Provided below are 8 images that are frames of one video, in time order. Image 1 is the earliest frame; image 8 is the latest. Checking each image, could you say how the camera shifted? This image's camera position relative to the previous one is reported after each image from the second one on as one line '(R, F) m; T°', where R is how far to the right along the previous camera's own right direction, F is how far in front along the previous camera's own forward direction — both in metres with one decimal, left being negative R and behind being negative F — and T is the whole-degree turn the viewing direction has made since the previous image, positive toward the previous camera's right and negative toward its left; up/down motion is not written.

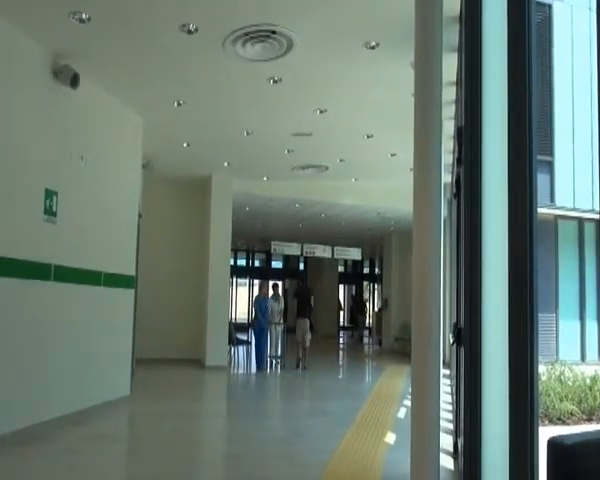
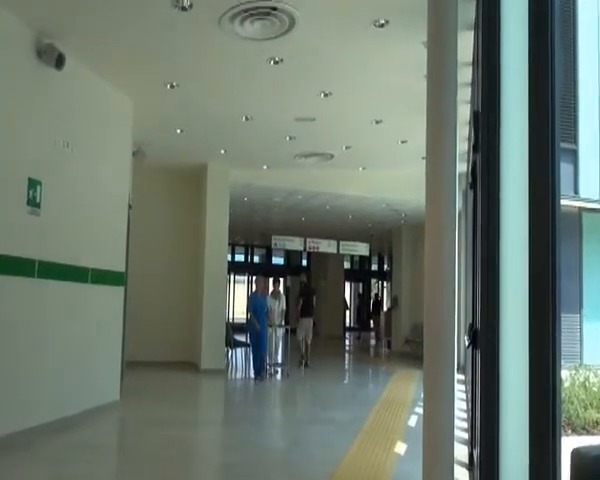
(+0.2, +0.7) m; -1°
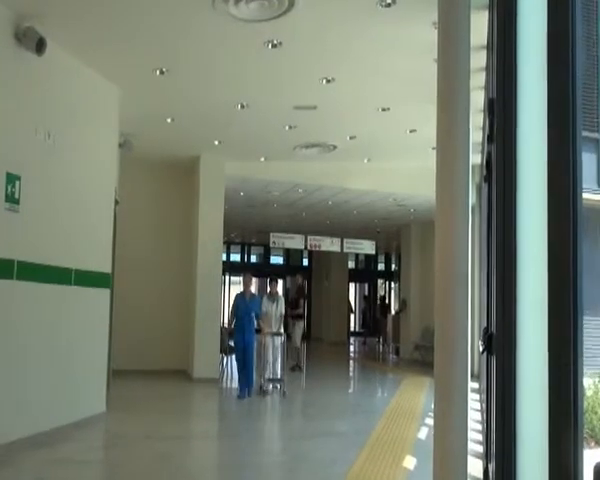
(+0.1, +0.7) m; -1°
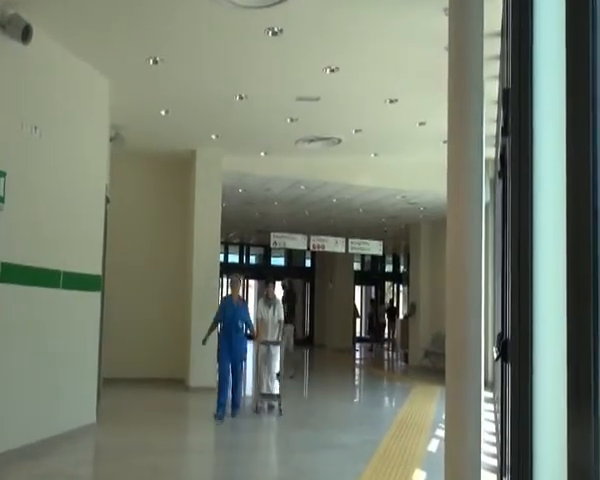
(0.0, +0.5) m; -1°
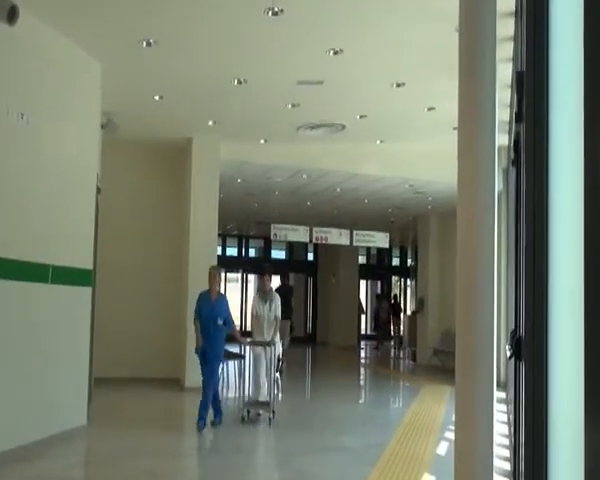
(0.0, +0.4) m; 0°
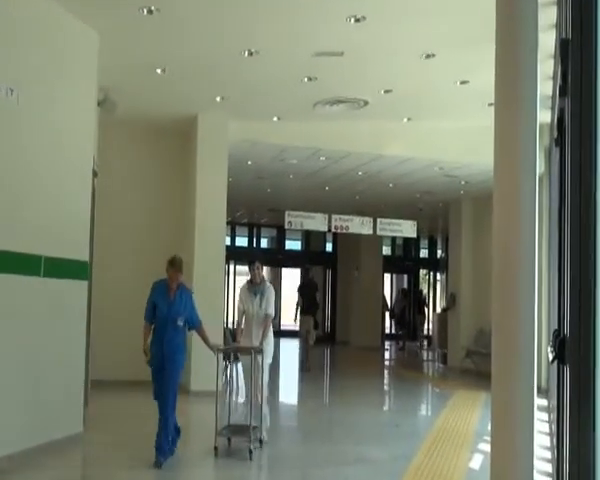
(+0.1, +0.7) m; -2°
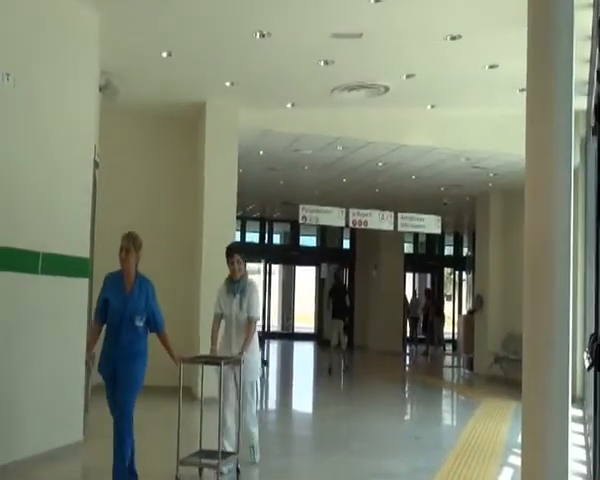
(0.0, +0.5) m; -1°
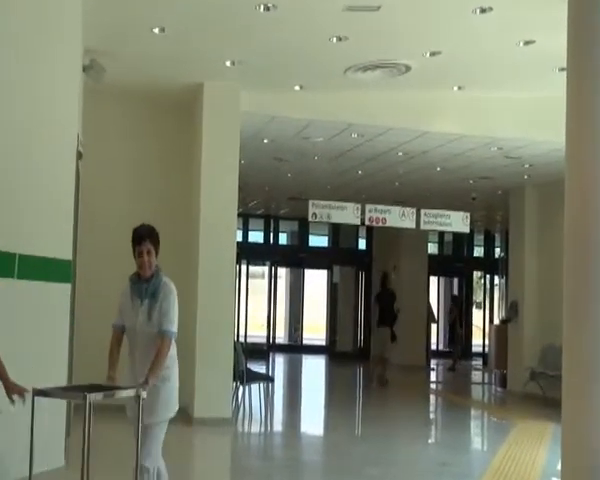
(0.0, +0.7) m; -1°
